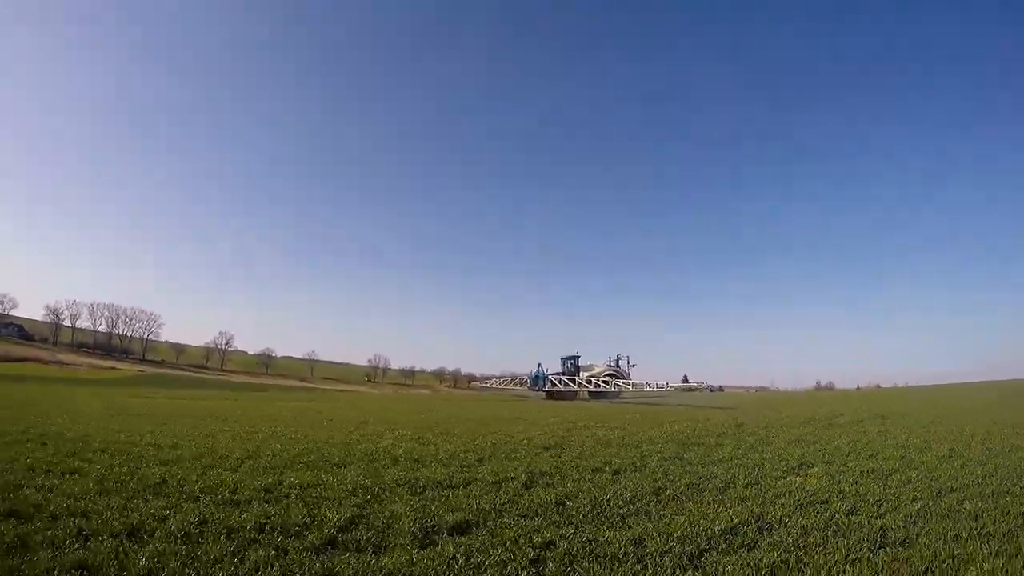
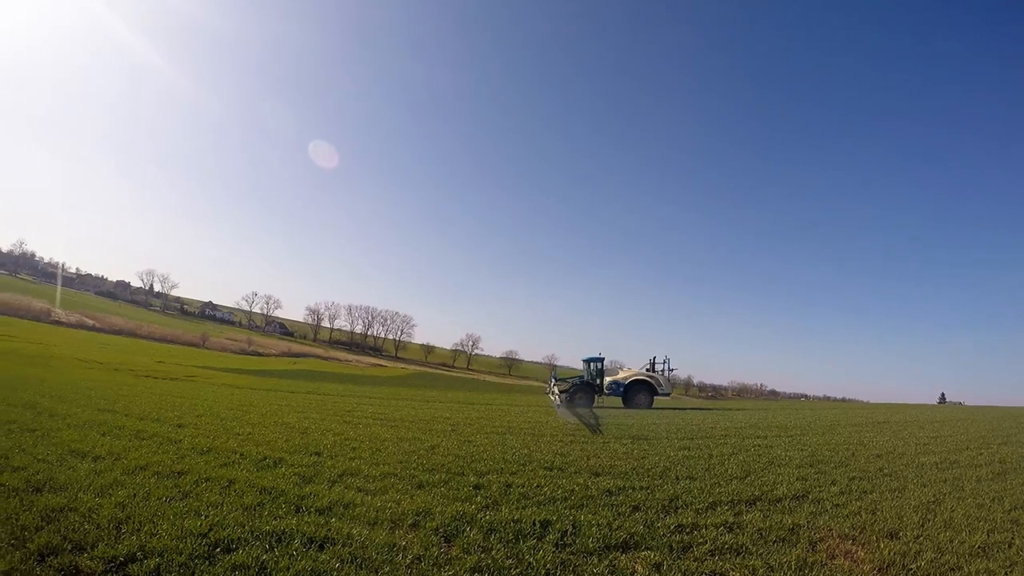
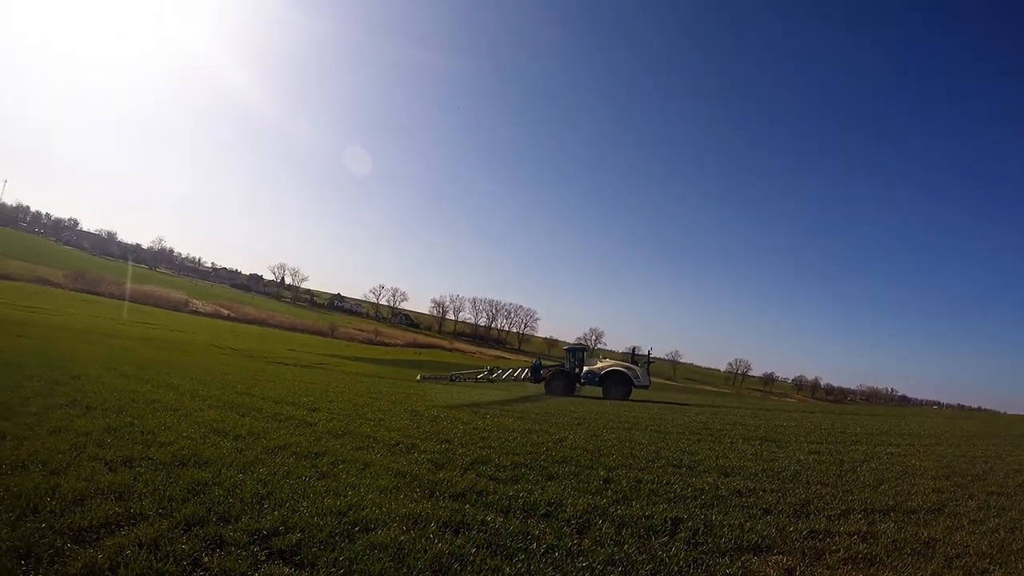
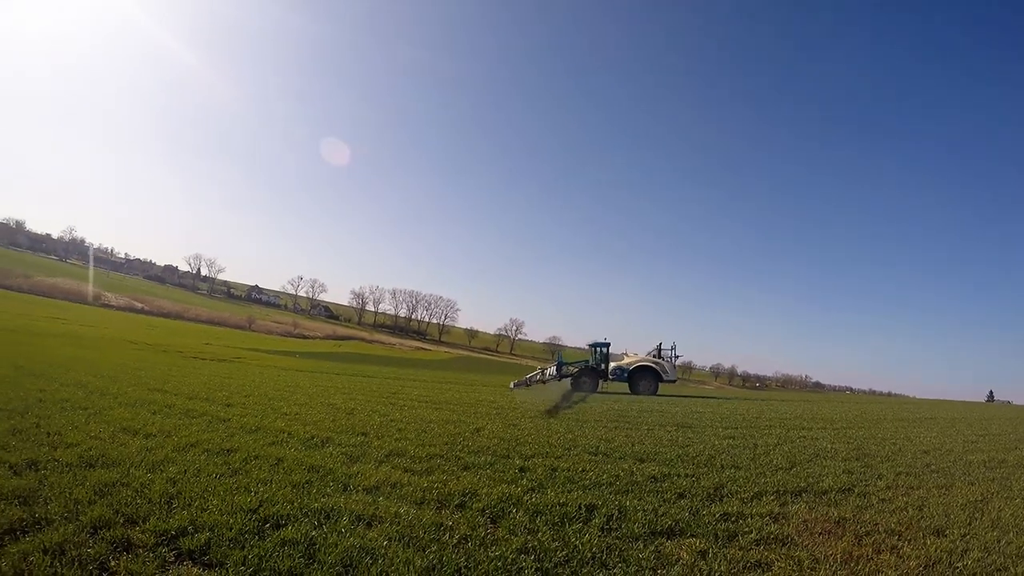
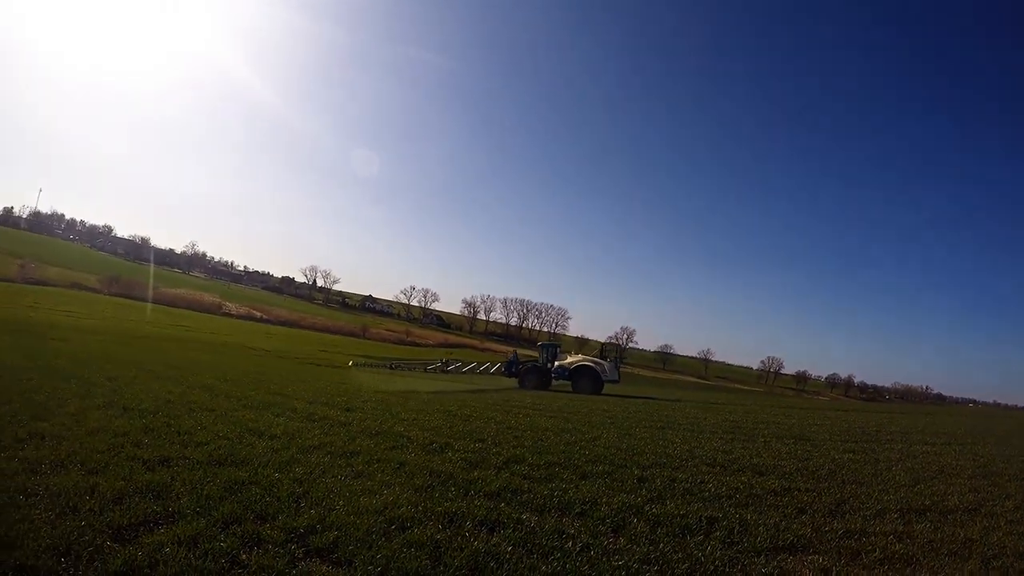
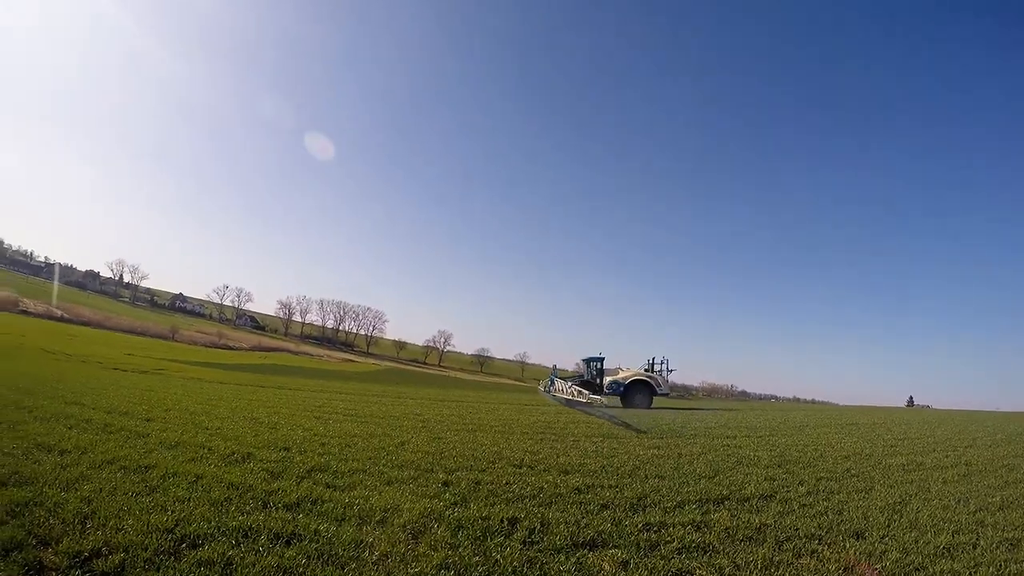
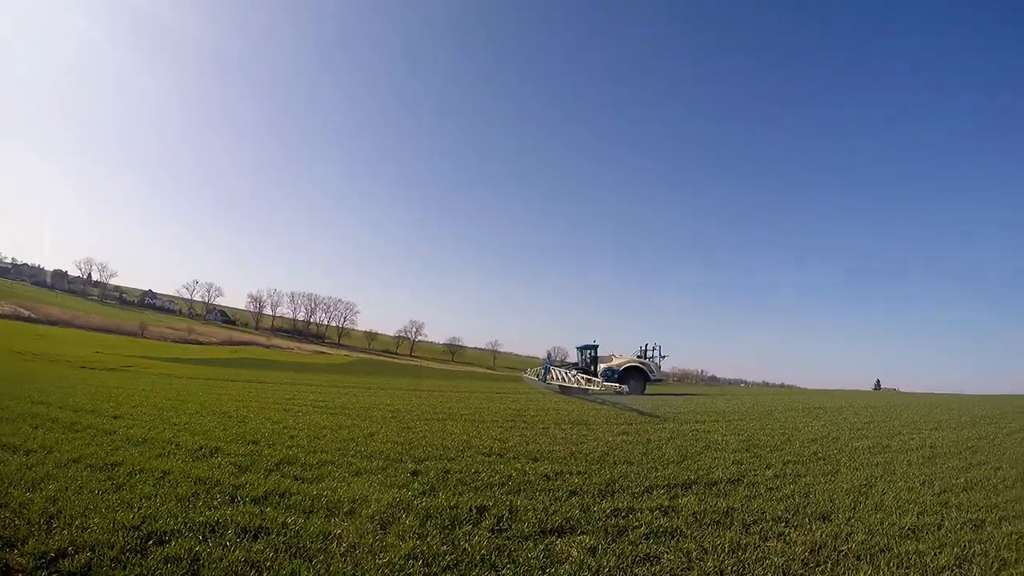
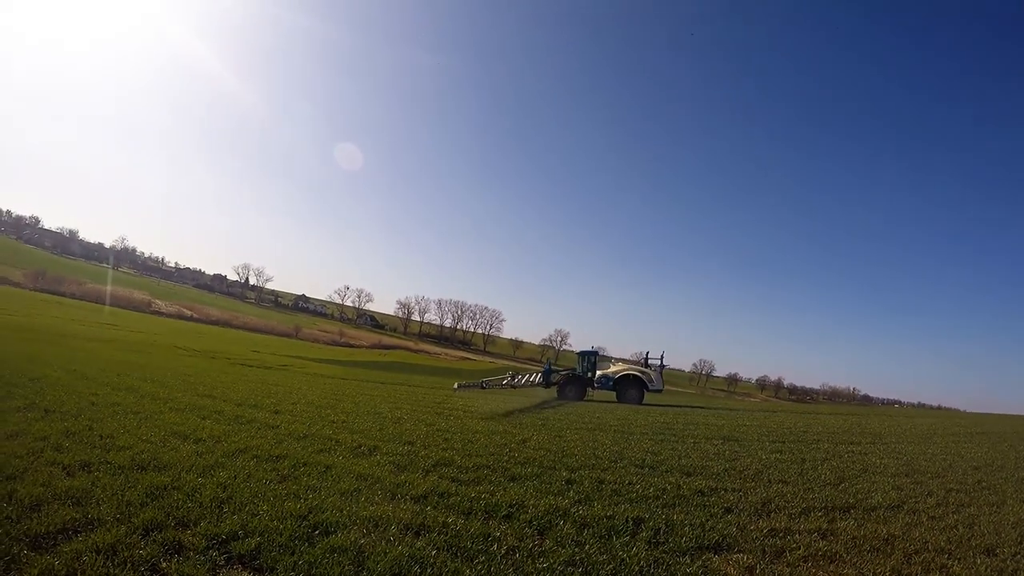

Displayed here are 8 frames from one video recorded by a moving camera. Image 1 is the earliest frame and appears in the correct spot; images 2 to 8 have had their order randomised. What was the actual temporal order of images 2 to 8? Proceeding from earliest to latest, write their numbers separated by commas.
7, 6, 2, 4, 8, 3, 5
